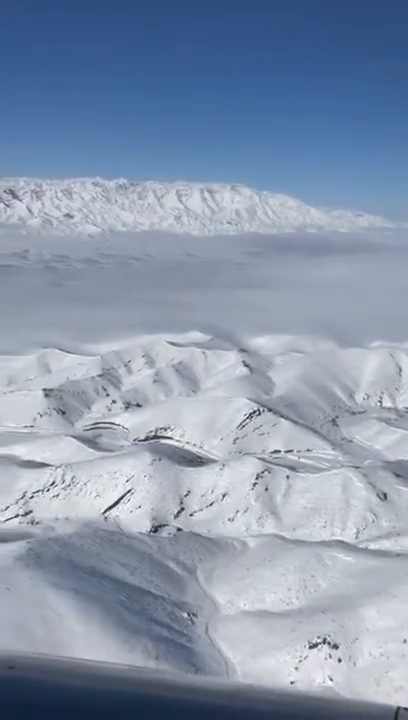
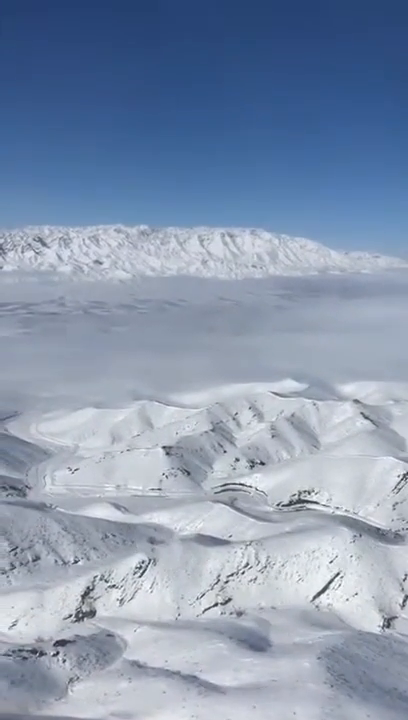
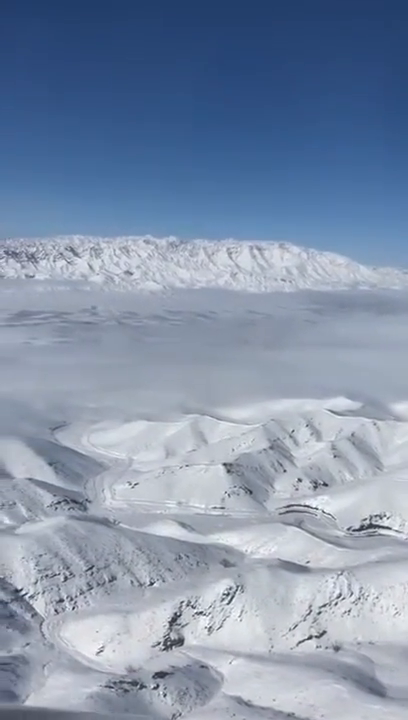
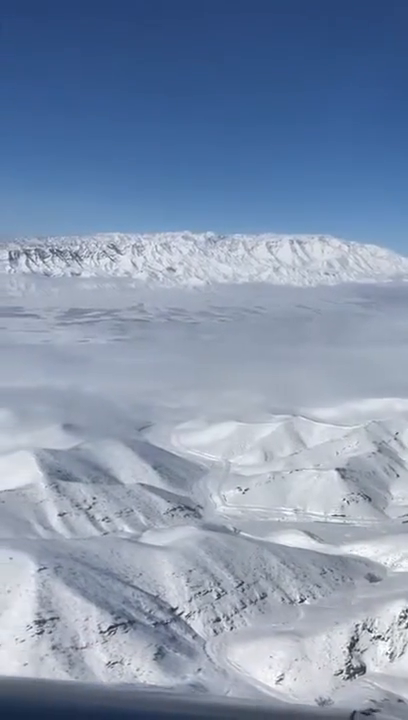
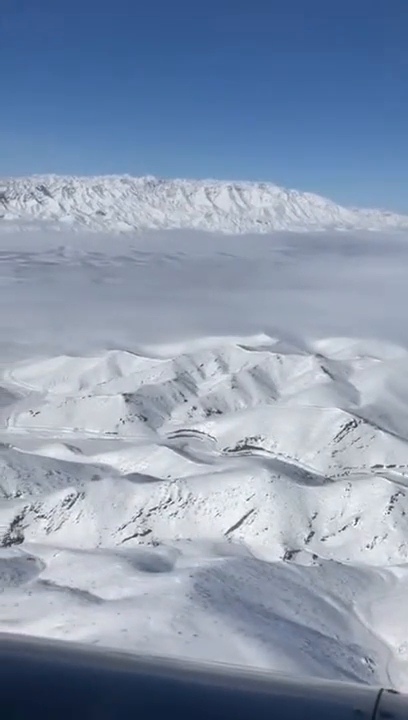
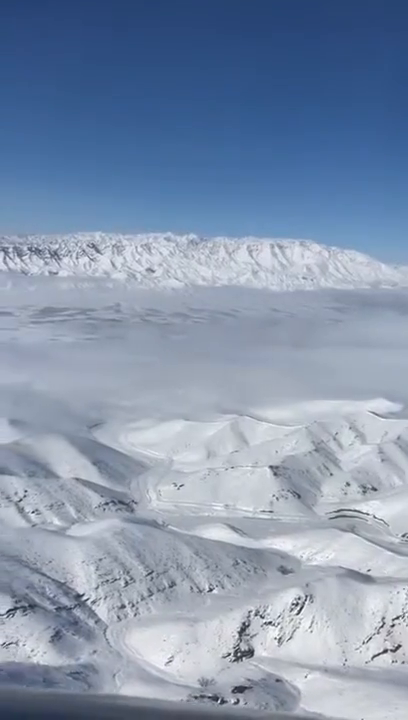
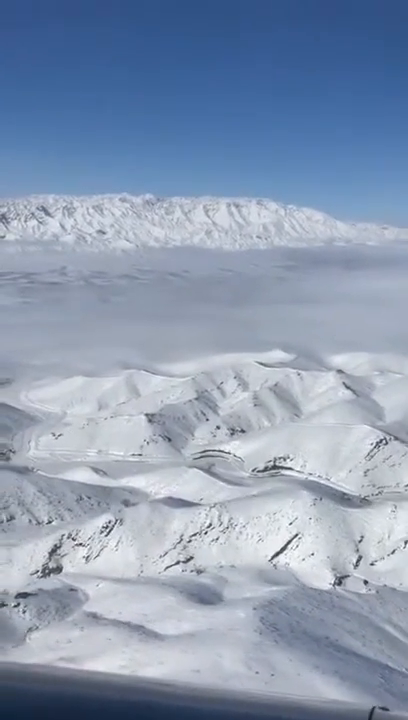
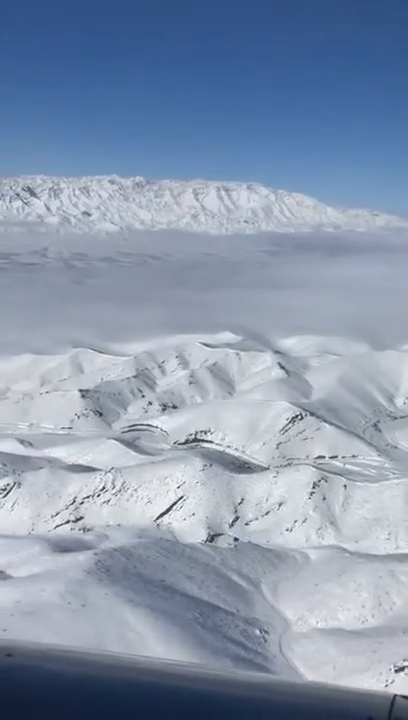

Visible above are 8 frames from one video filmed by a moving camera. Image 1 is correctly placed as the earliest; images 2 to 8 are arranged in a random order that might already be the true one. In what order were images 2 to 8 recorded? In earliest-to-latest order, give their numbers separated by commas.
8, 5, 7, 2, 3, 6, 4
